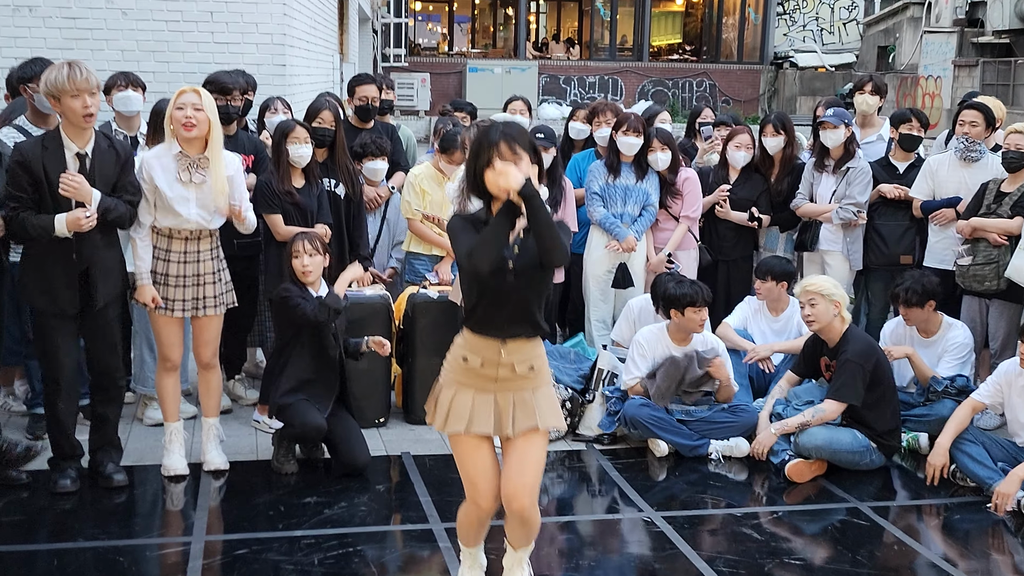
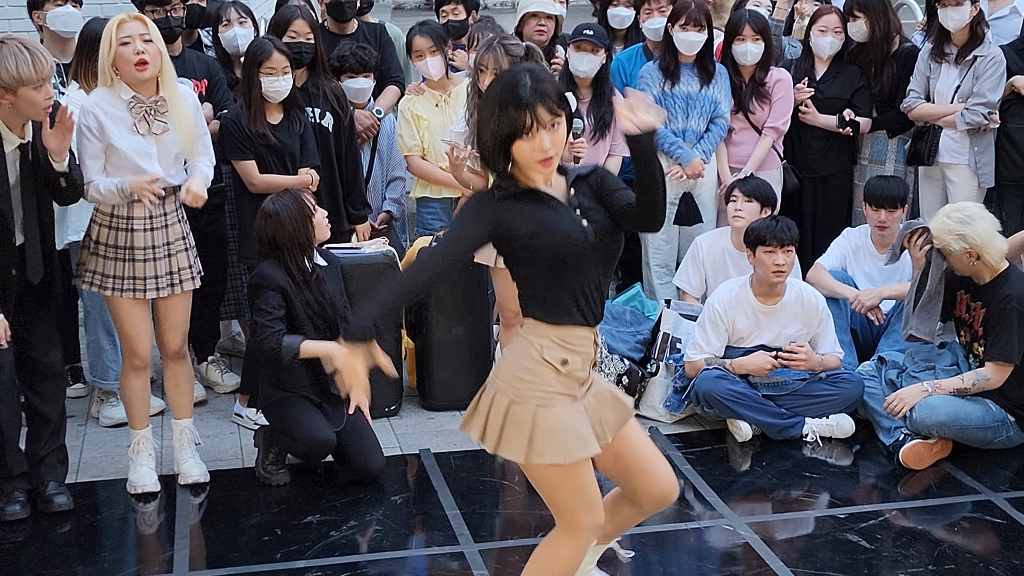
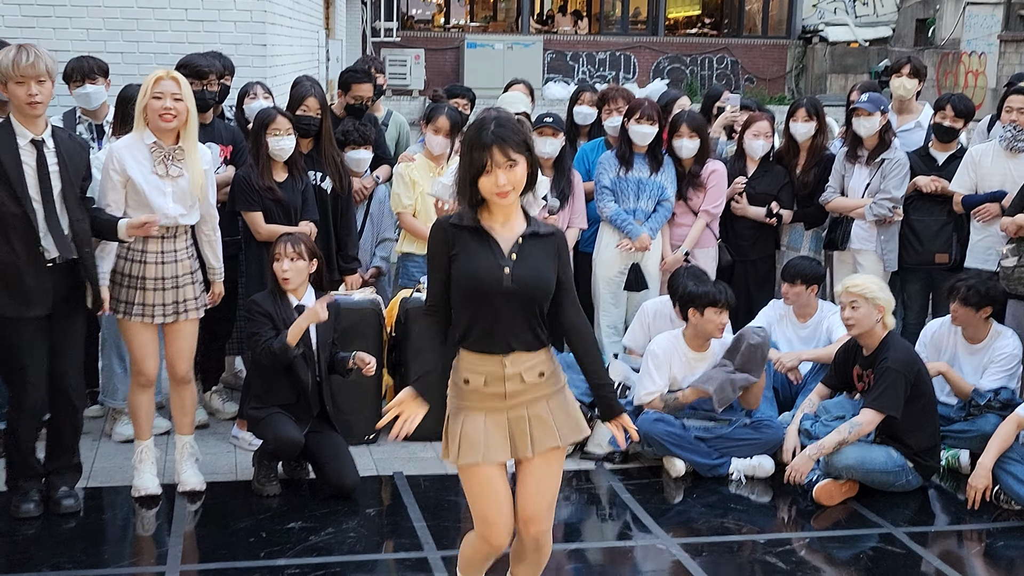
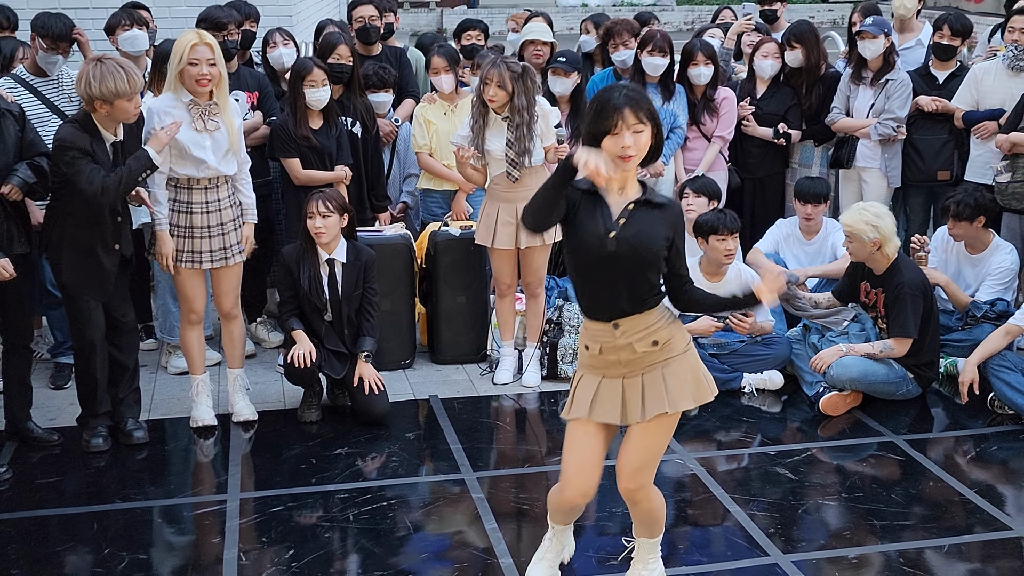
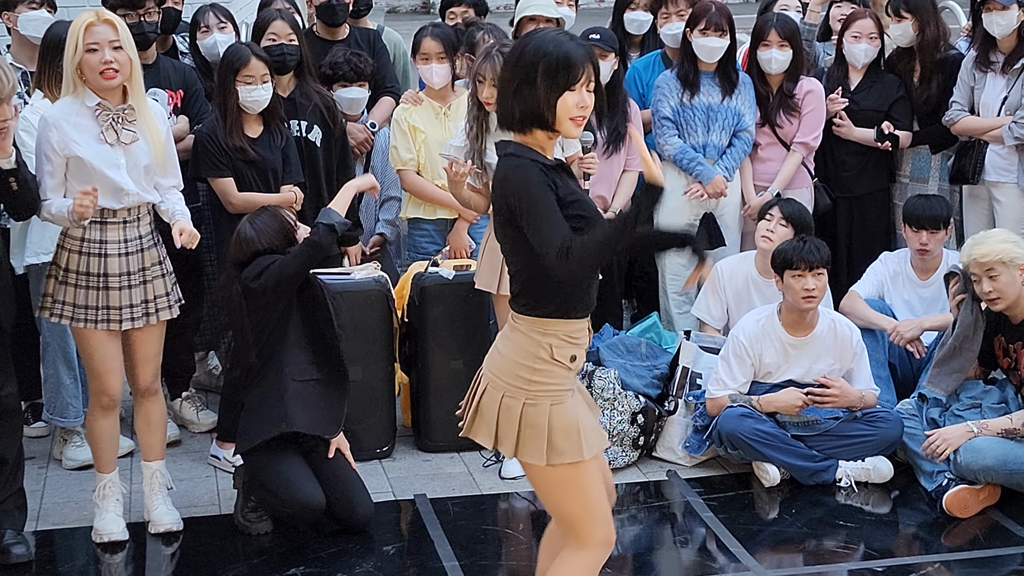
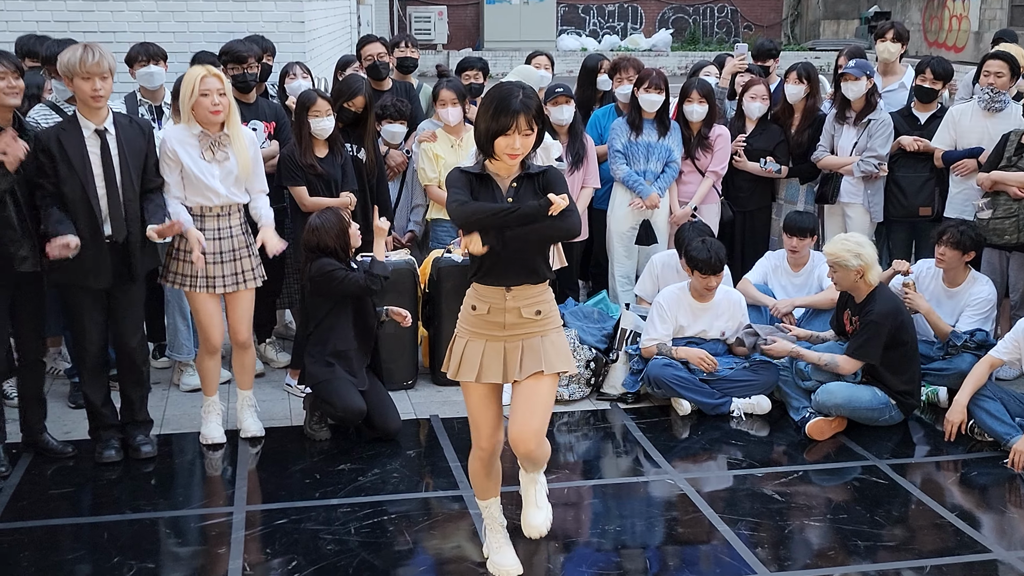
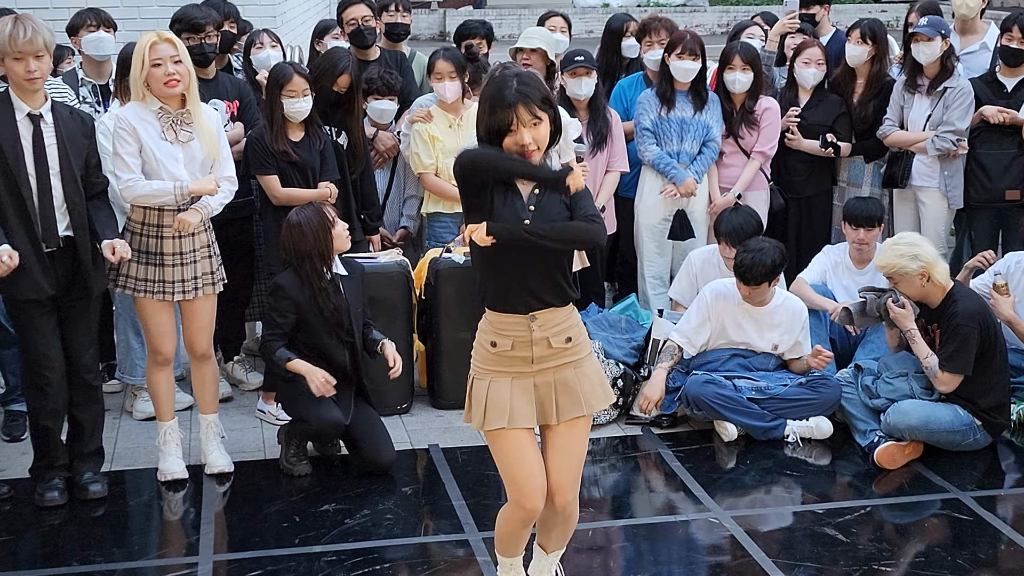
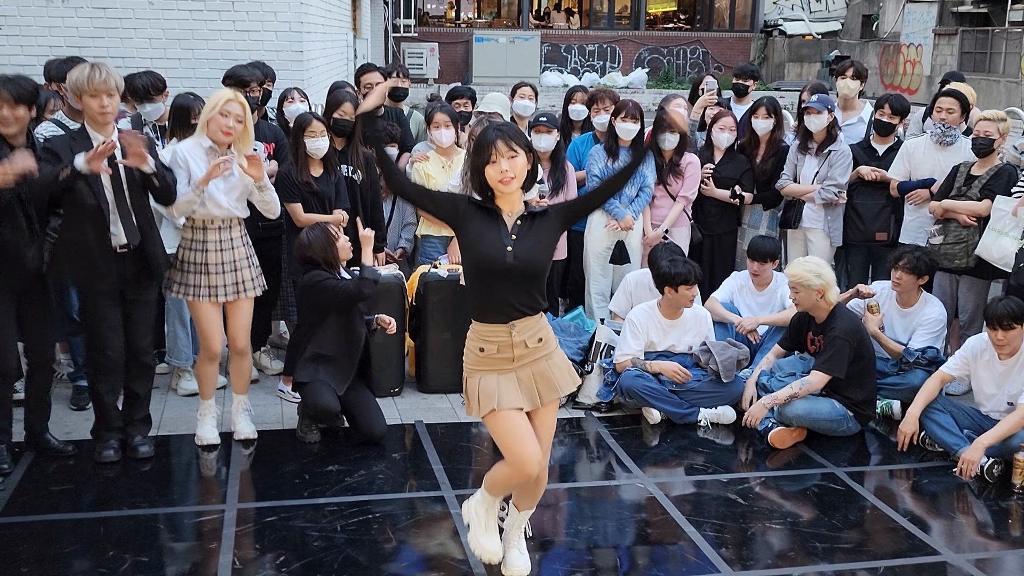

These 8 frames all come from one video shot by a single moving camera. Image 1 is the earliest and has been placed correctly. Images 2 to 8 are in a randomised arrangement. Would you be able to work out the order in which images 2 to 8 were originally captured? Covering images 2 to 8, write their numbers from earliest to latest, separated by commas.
3, 8, 6, 7, 5, 2, 4
